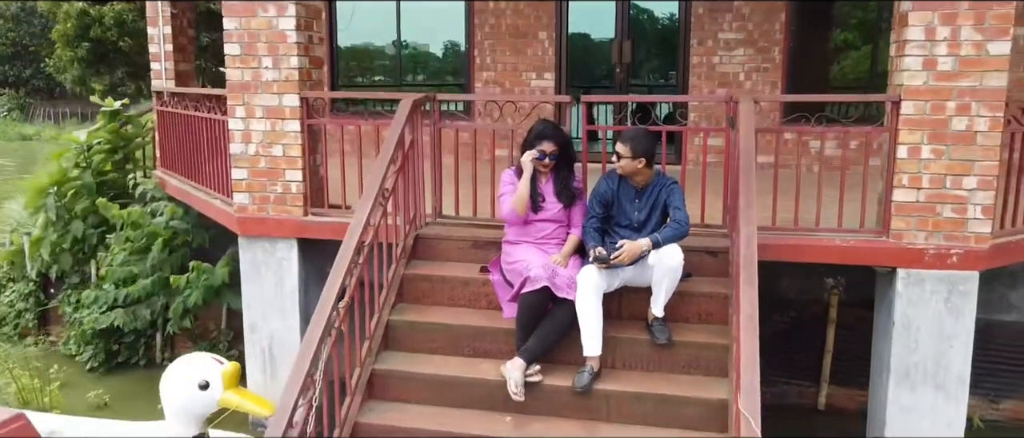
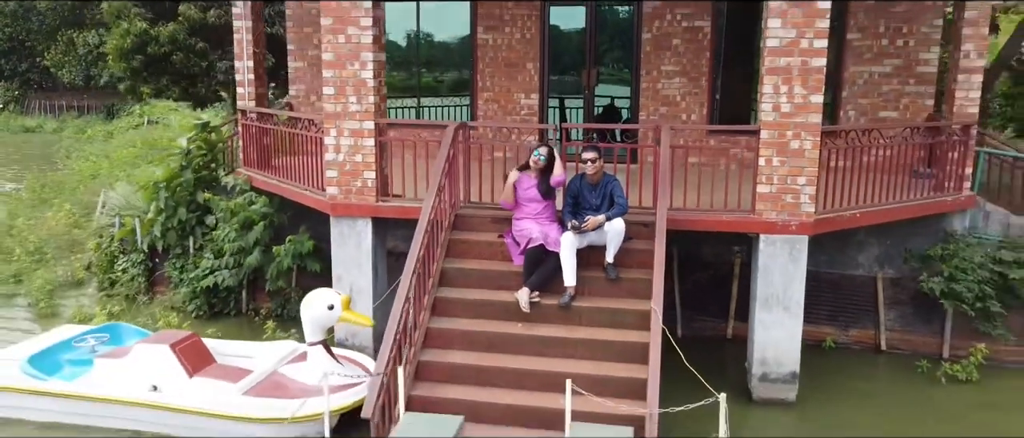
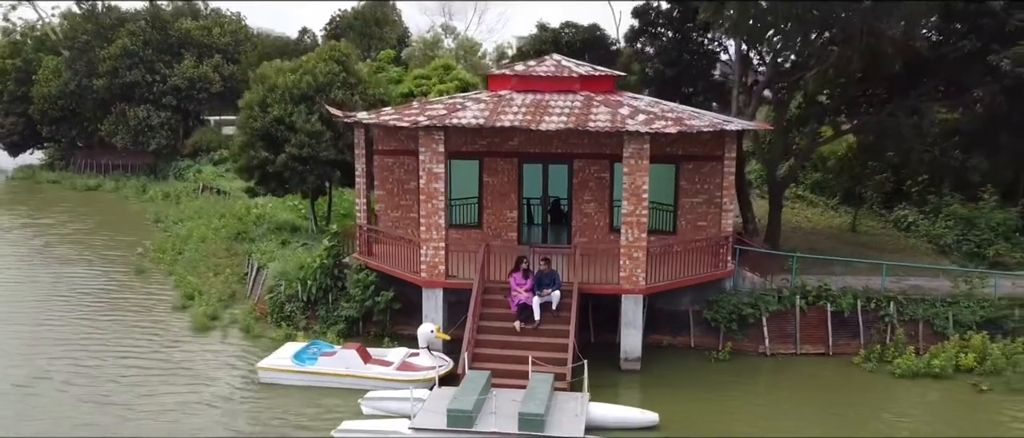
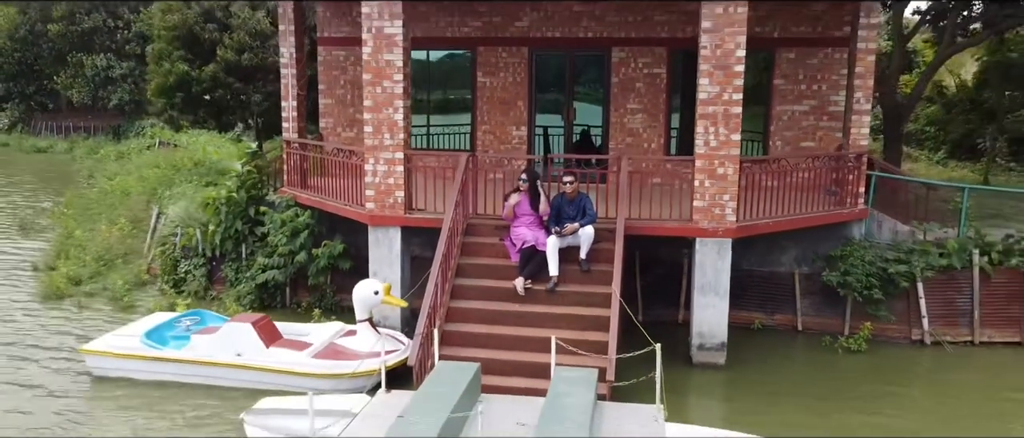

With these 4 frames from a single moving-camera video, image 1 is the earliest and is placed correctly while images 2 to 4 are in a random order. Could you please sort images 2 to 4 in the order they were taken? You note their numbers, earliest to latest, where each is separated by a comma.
2, 4, 3
